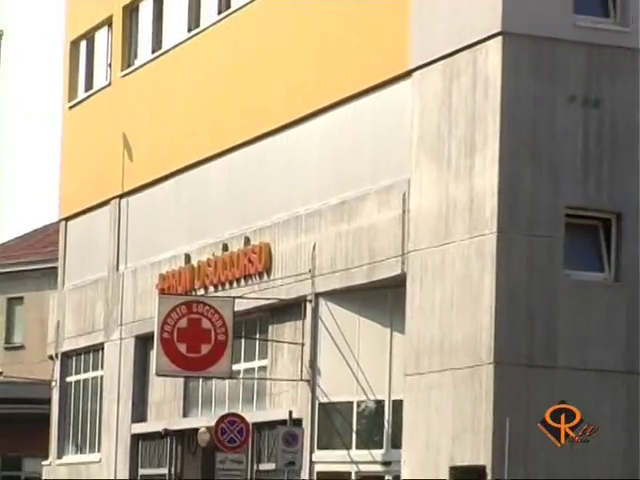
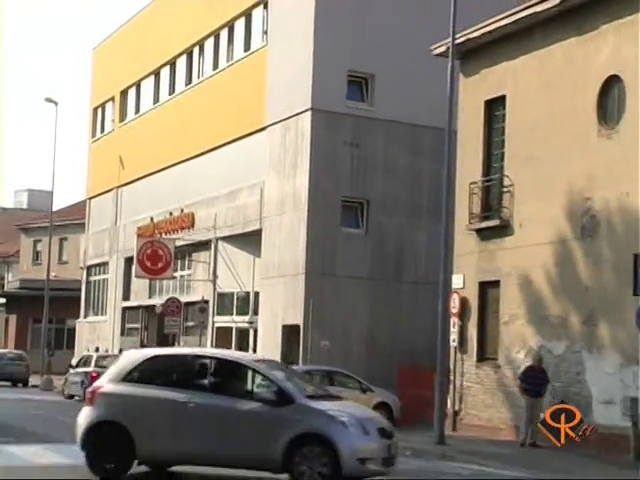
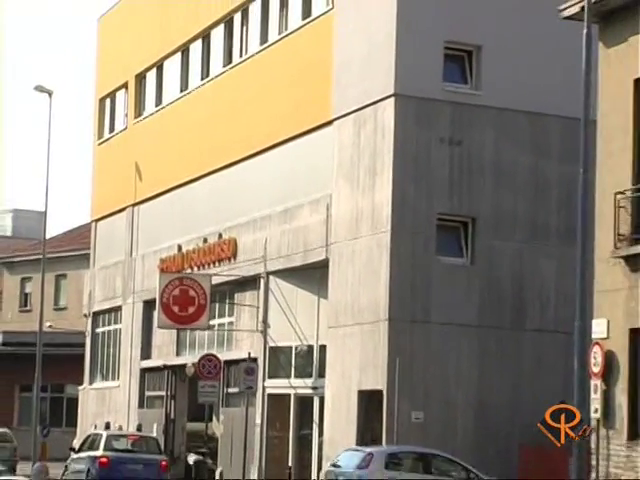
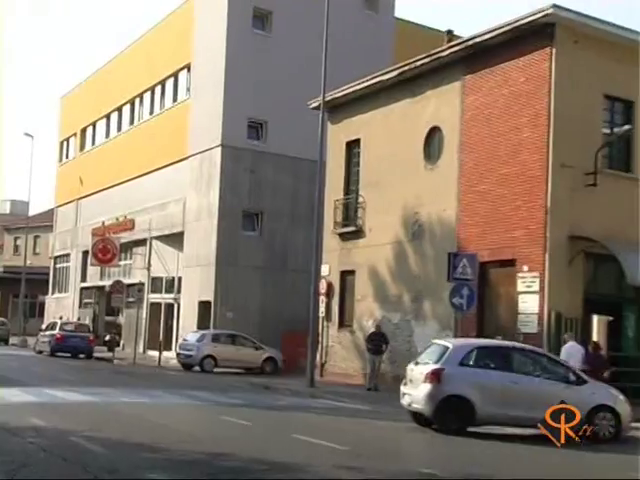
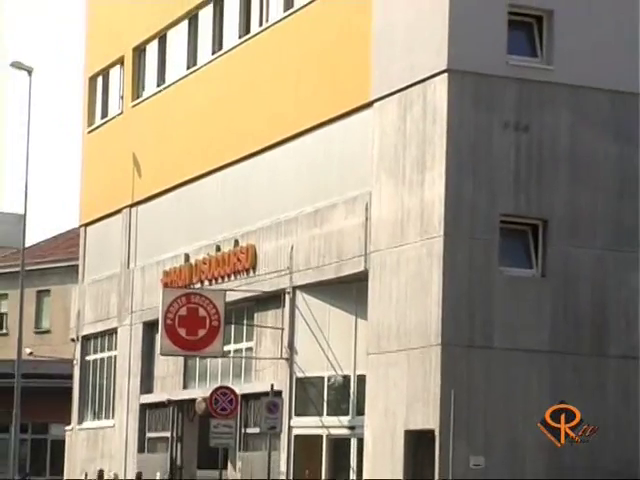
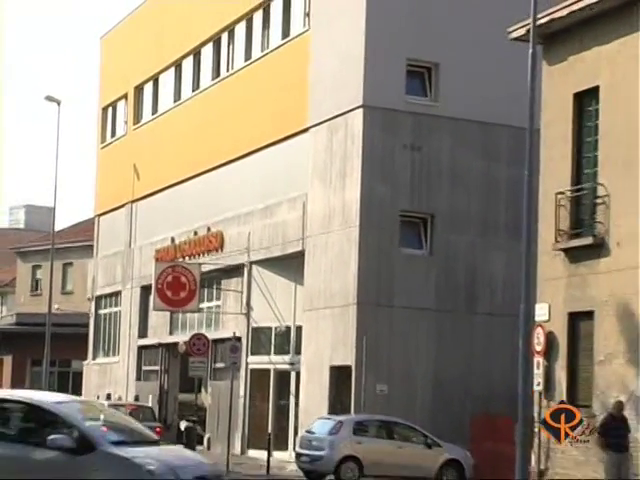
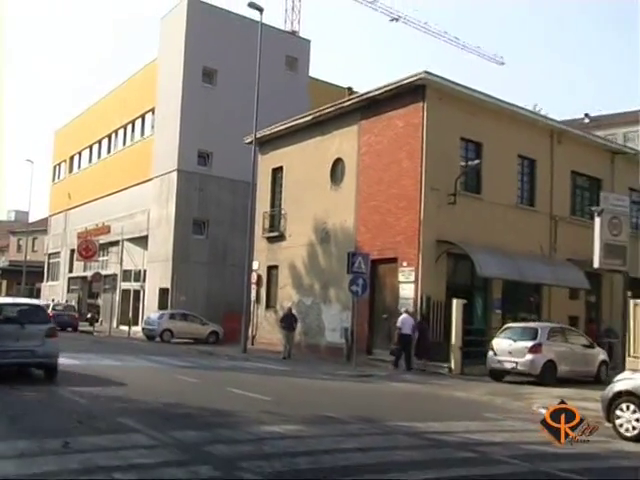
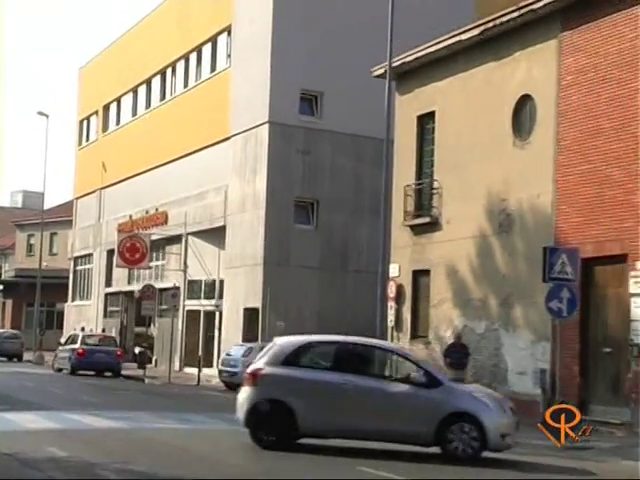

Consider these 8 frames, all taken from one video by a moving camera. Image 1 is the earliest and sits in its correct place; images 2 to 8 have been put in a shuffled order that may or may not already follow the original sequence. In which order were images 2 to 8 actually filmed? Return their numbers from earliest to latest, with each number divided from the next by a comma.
5, 3, 6, 2, 8, 4, 7
